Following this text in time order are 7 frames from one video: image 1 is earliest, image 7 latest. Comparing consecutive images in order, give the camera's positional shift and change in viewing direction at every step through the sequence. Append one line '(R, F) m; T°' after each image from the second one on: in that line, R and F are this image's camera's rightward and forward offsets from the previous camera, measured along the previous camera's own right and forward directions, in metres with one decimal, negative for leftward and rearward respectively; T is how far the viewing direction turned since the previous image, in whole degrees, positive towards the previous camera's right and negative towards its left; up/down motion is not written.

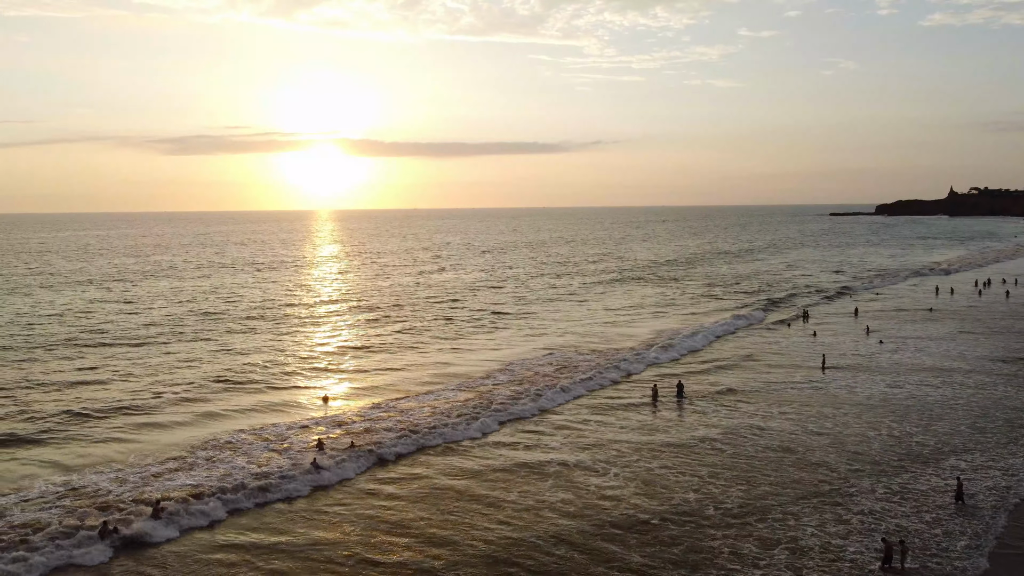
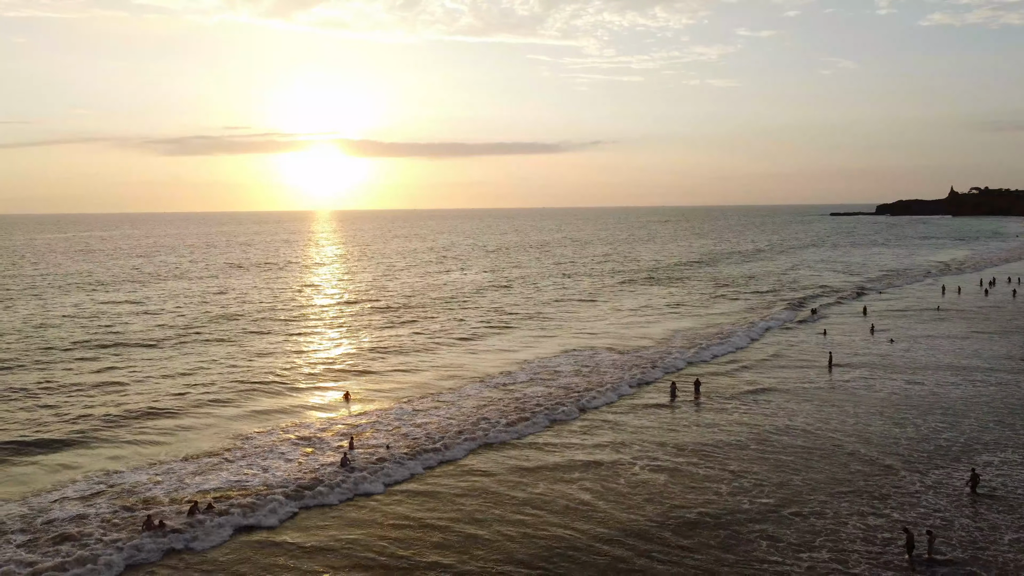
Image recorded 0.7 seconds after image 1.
(-0.6, -0.3) m; 0°
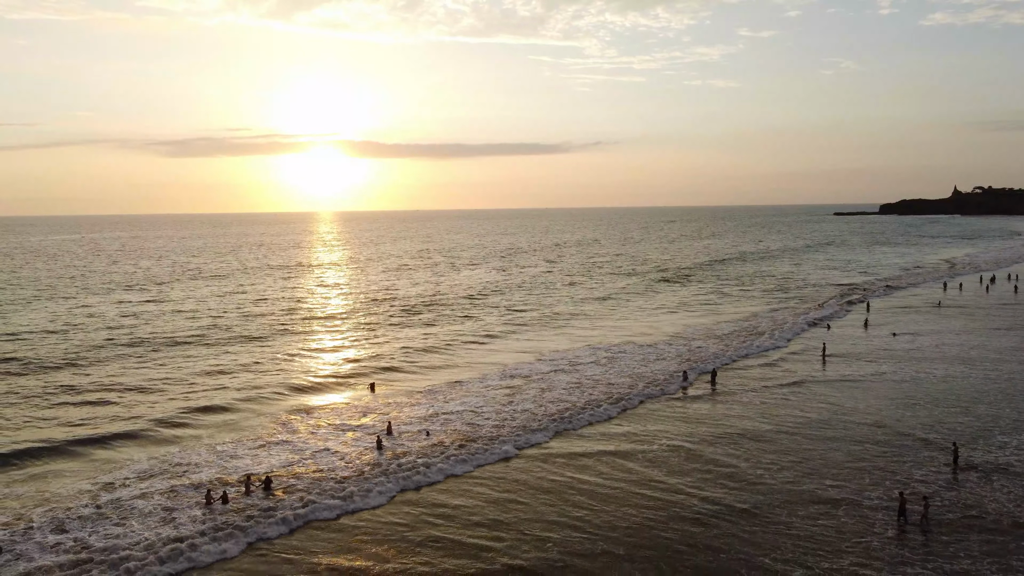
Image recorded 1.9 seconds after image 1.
(-0.7, -0.9) m; 0°
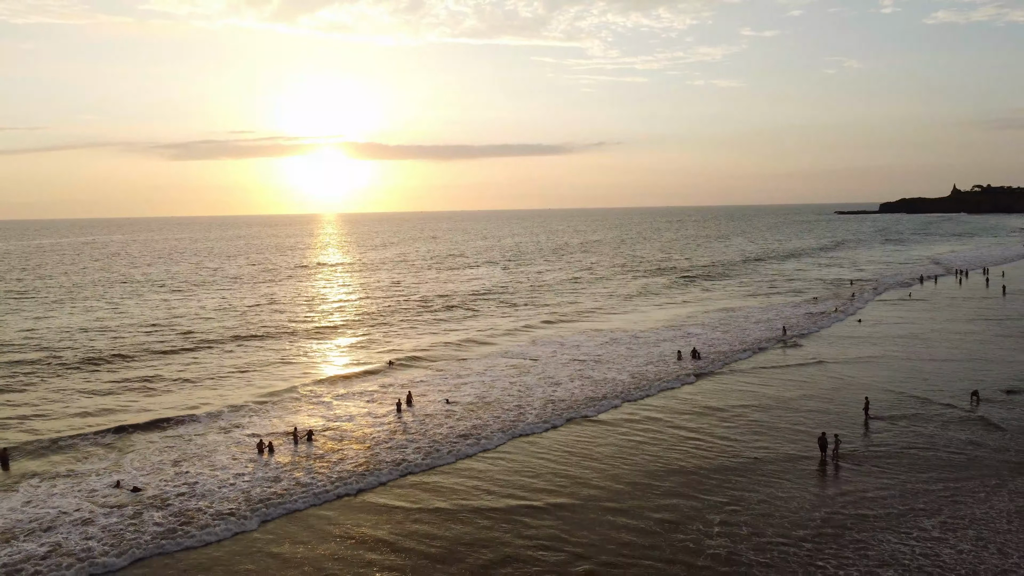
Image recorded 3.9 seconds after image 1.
(+0.1, -1.5) m; 0°
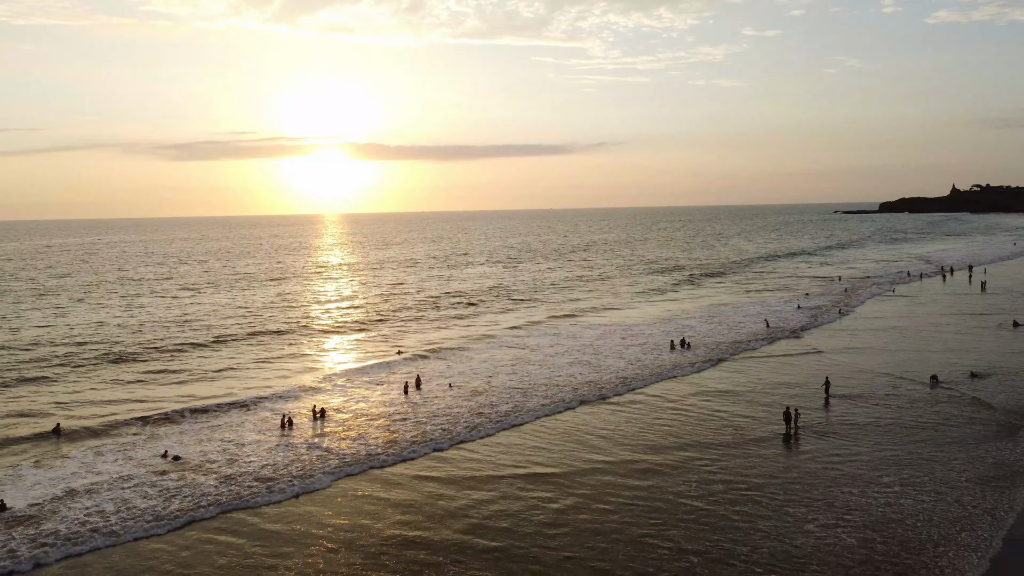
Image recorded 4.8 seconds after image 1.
(+0.1, -0.9) m; 0°
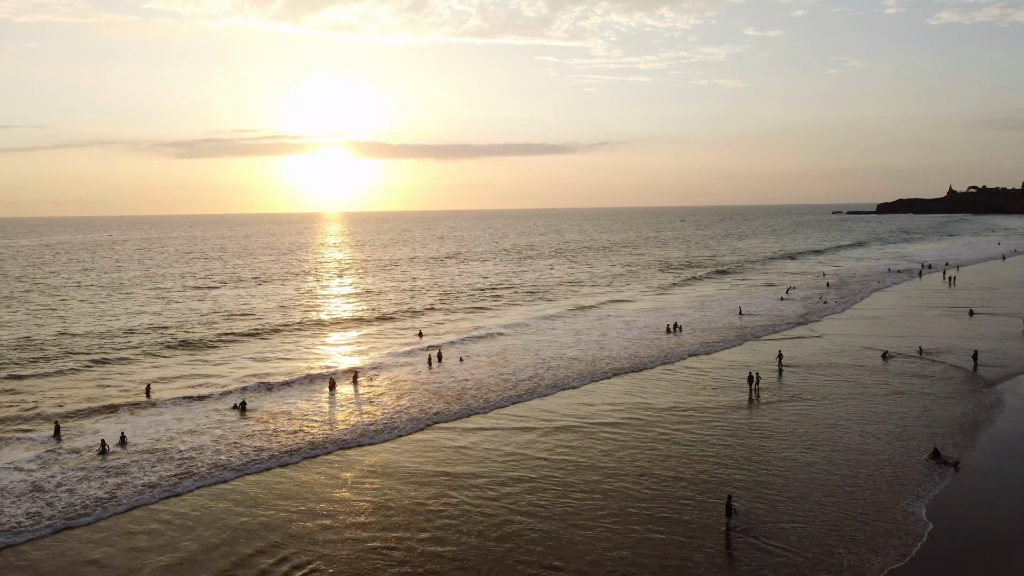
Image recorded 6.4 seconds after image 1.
(+0.3, -1.2) m; 0°
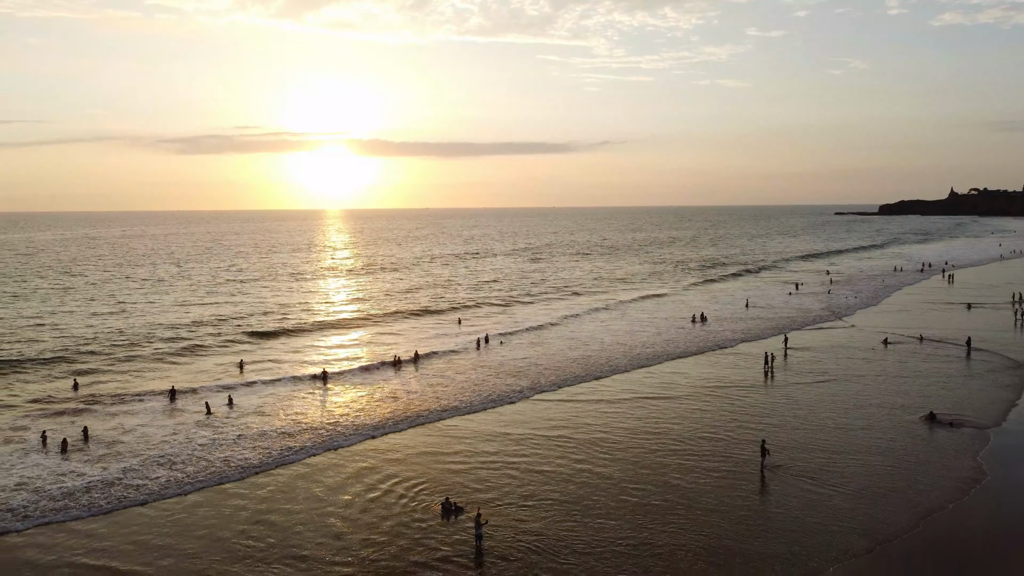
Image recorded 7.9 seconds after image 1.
(-0.5, -0.7) m; 0°
